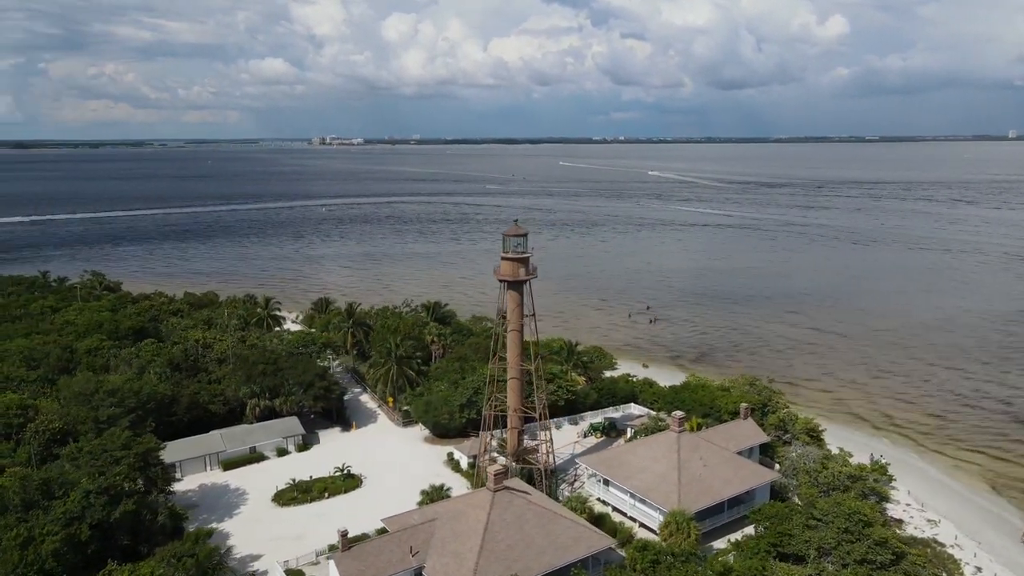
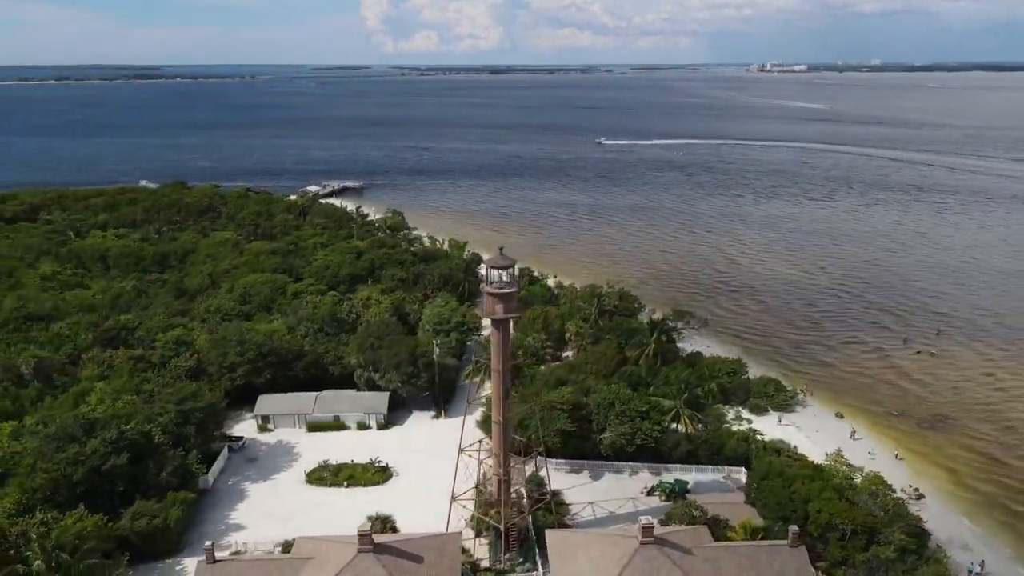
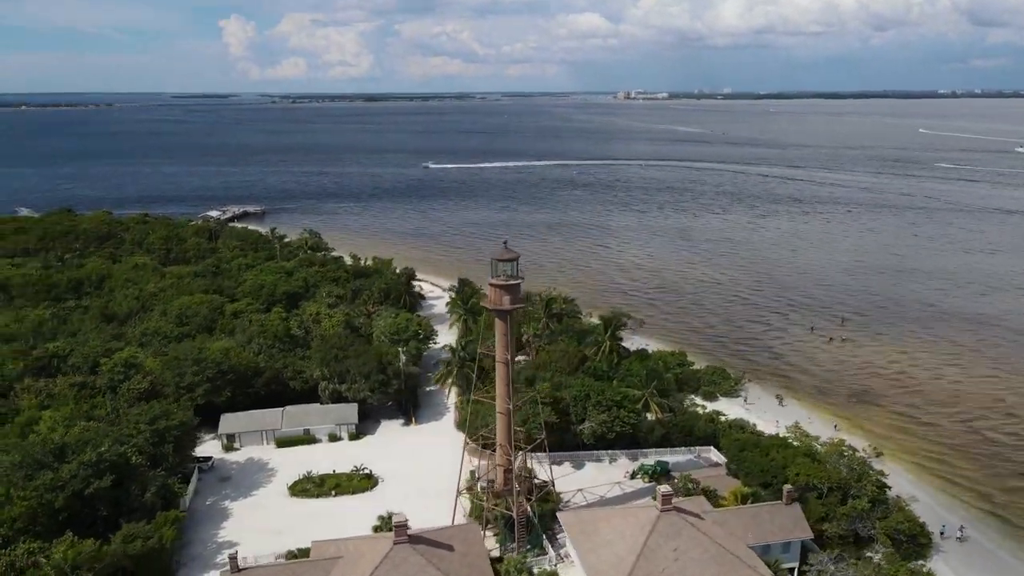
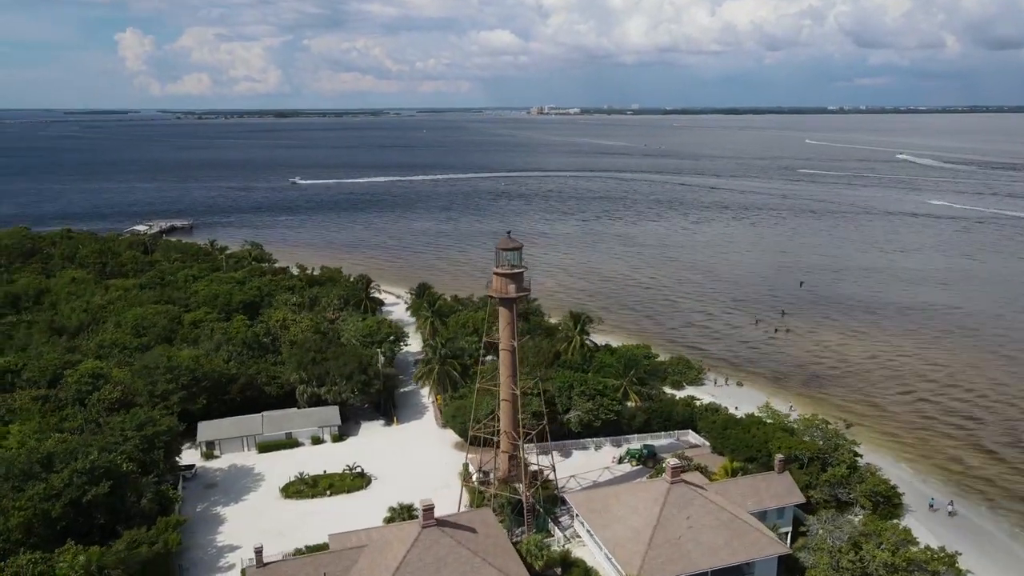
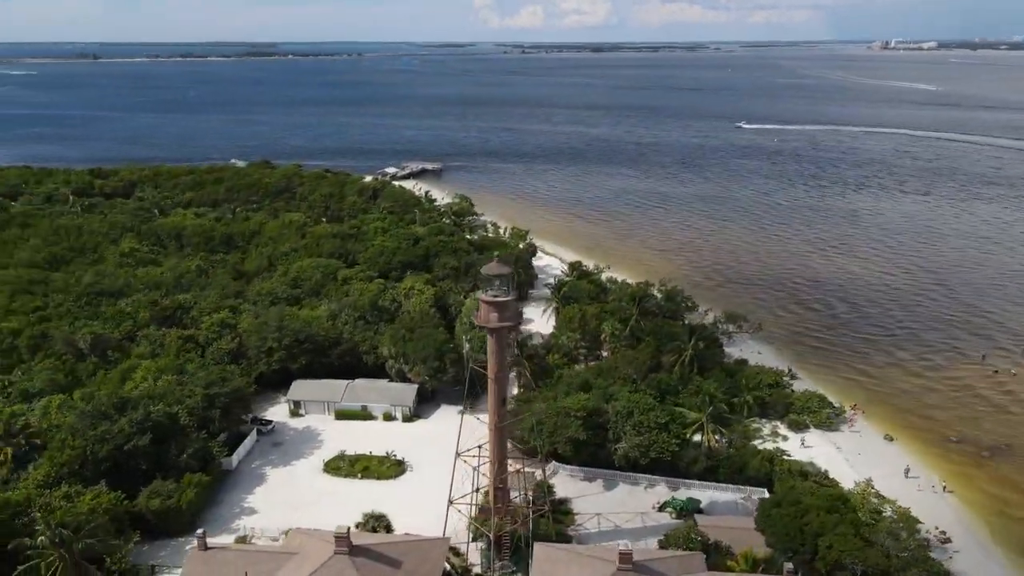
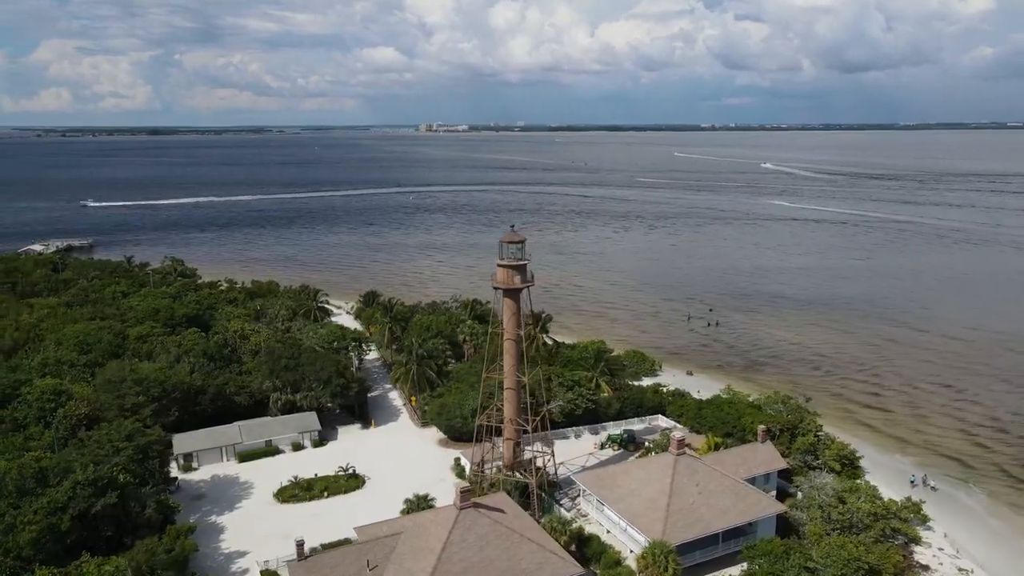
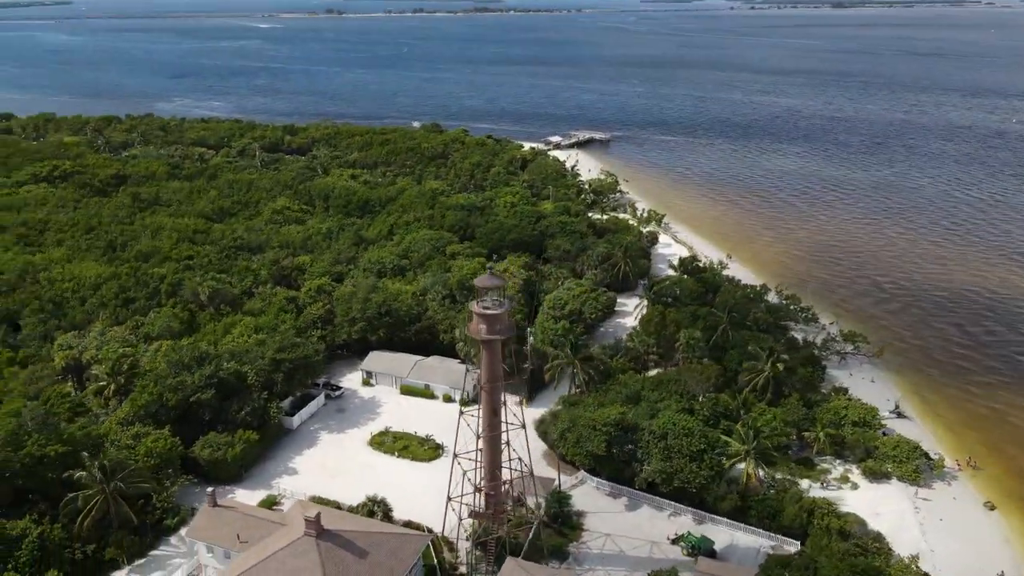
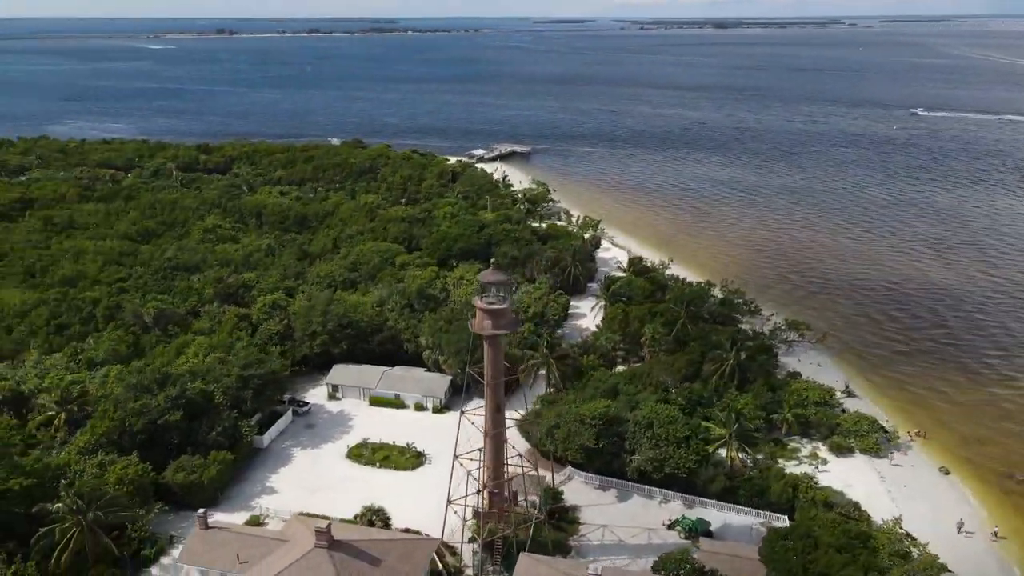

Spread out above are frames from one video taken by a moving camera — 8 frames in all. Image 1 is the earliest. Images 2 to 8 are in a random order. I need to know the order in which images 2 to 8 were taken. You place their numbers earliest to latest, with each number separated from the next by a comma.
6, 4, 3, 2, 5, 8, 7
